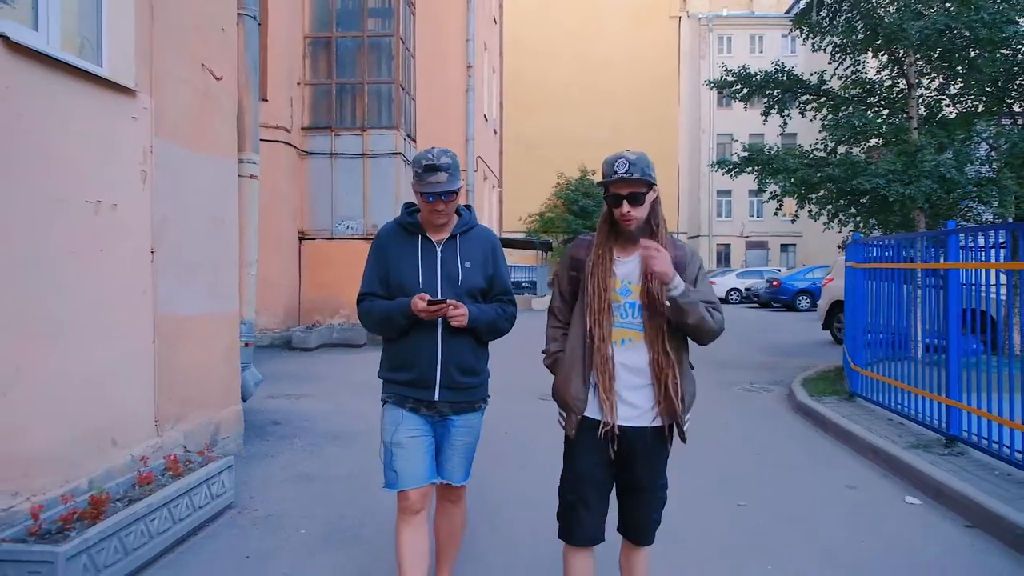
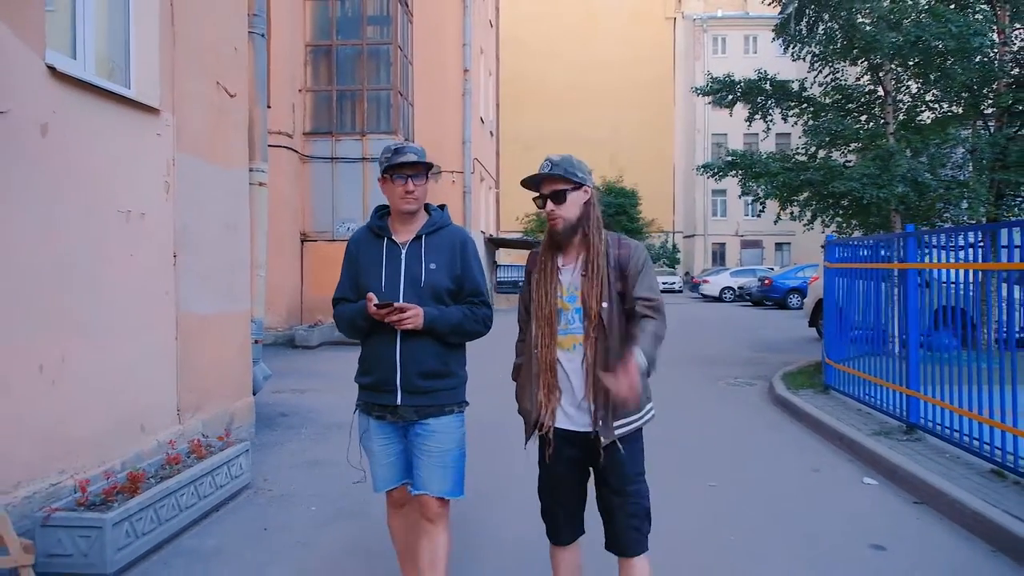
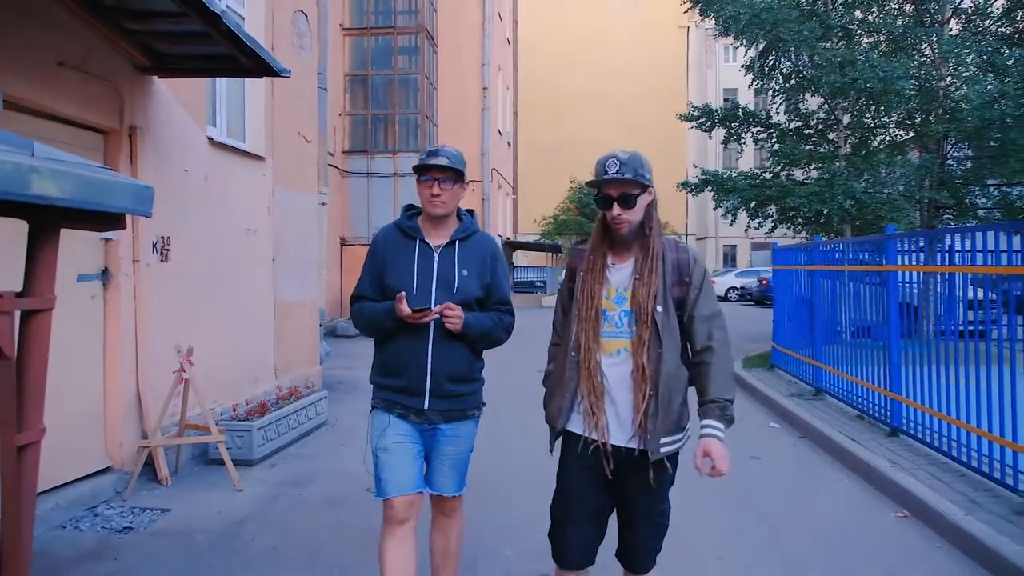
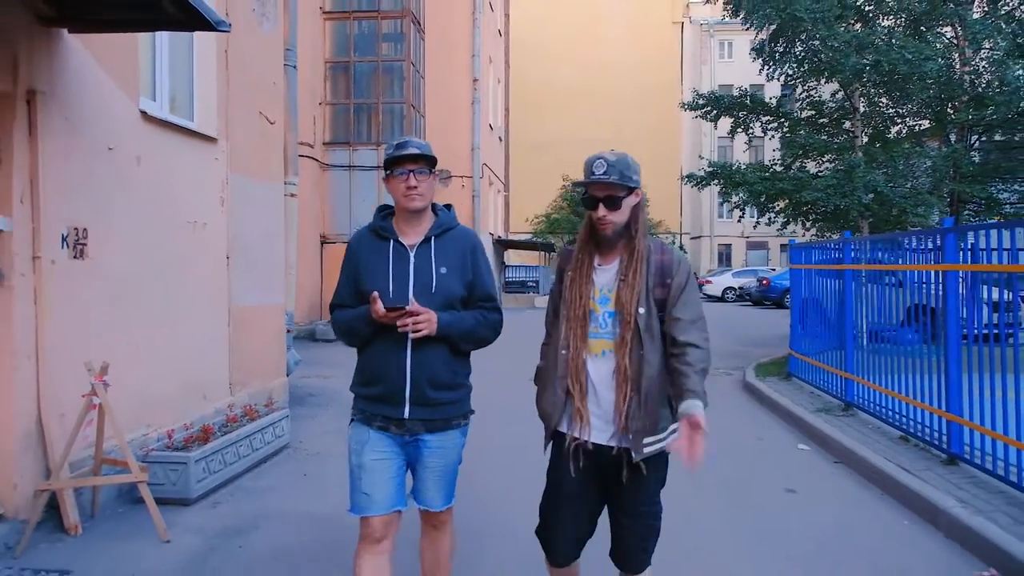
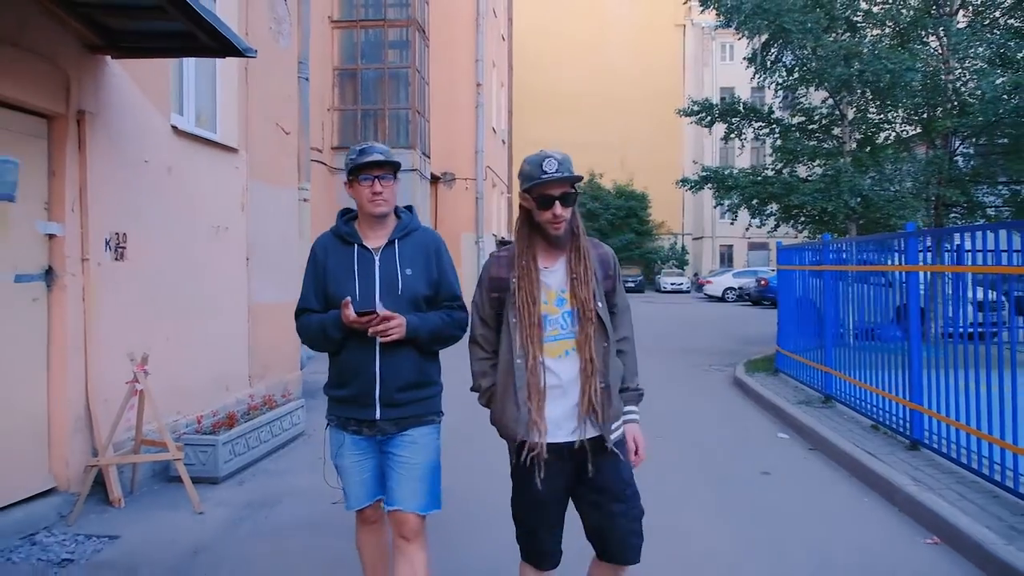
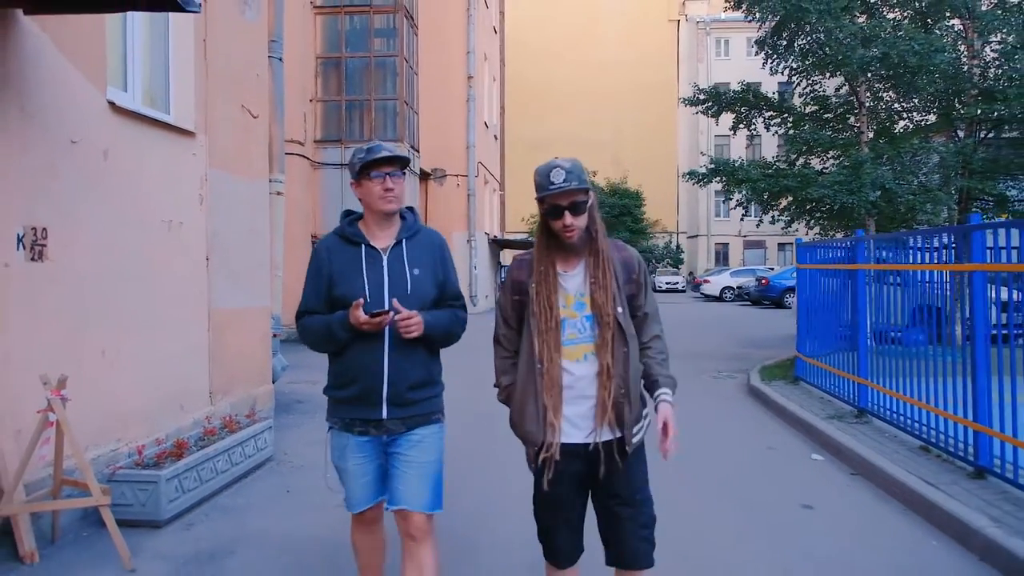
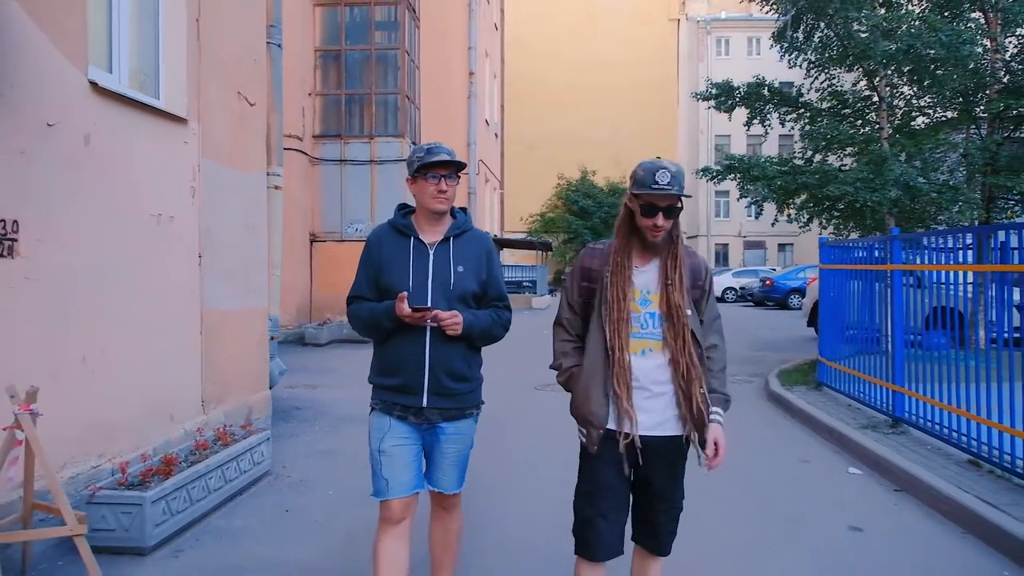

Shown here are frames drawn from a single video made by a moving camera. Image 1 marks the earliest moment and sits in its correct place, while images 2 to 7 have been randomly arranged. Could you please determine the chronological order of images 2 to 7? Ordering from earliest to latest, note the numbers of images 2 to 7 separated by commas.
2, 7, 6, 4, 5, 3
